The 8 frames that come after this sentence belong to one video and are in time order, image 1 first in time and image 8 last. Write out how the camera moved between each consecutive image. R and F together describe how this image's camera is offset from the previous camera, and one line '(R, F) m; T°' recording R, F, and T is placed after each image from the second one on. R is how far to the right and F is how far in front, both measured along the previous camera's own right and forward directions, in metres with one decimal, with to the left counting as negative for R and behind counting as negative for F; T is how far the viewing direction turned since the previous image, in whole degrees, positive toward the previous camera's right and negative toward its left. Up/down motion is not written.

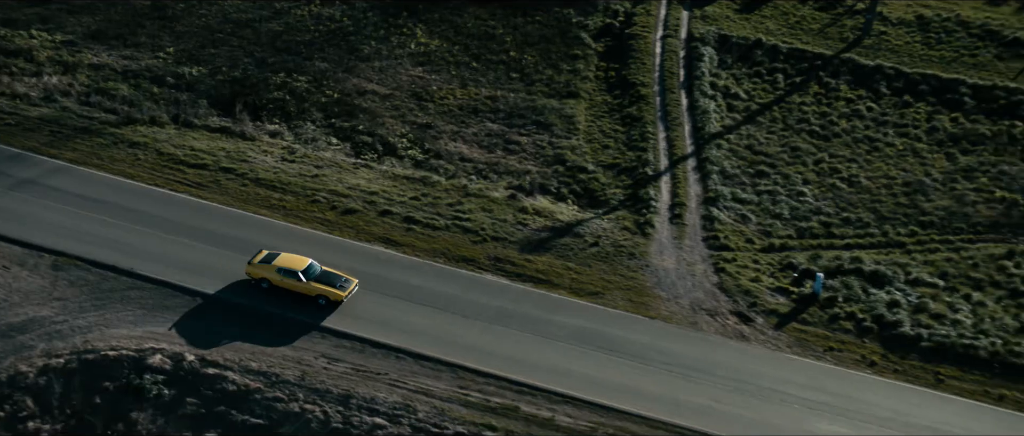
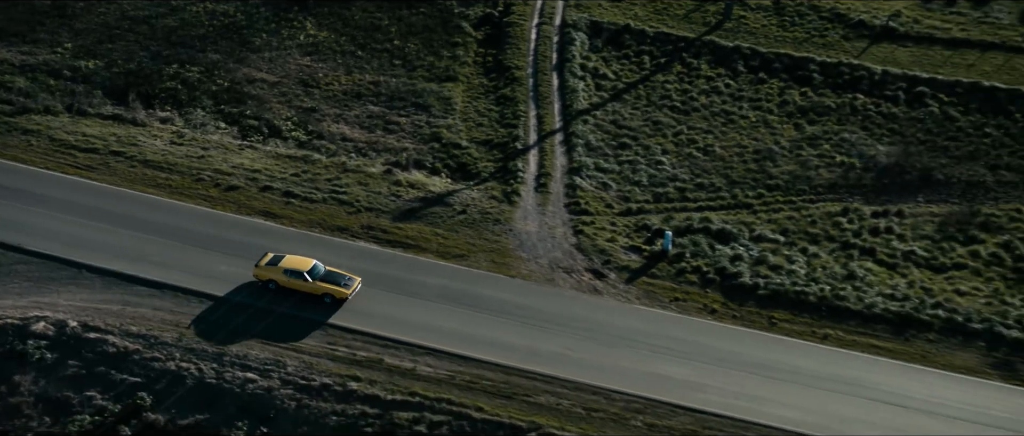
(+2.3, -1.8) m; +2°
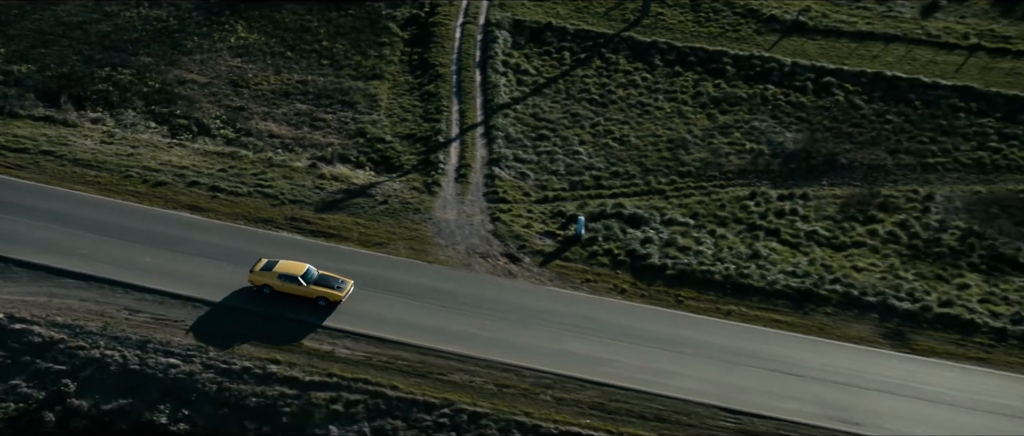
(+1.4, -1.0) m; +2°
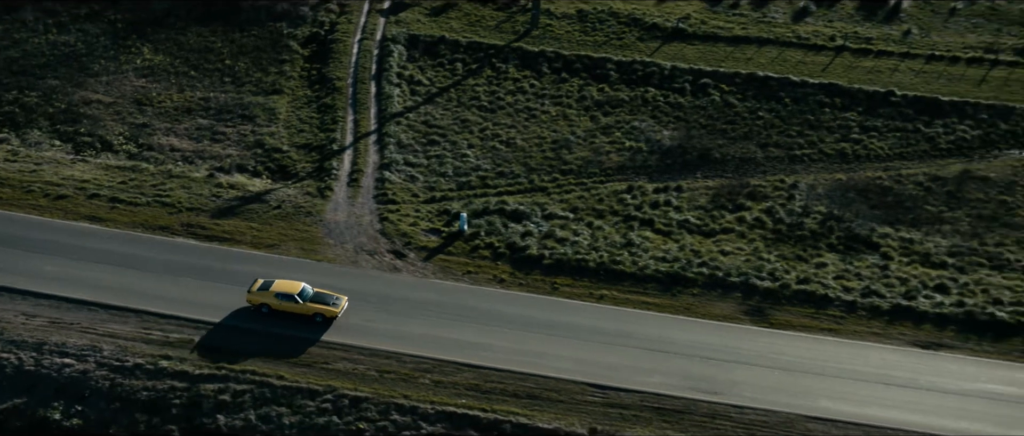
(+2.1, -1.5) m; +2°
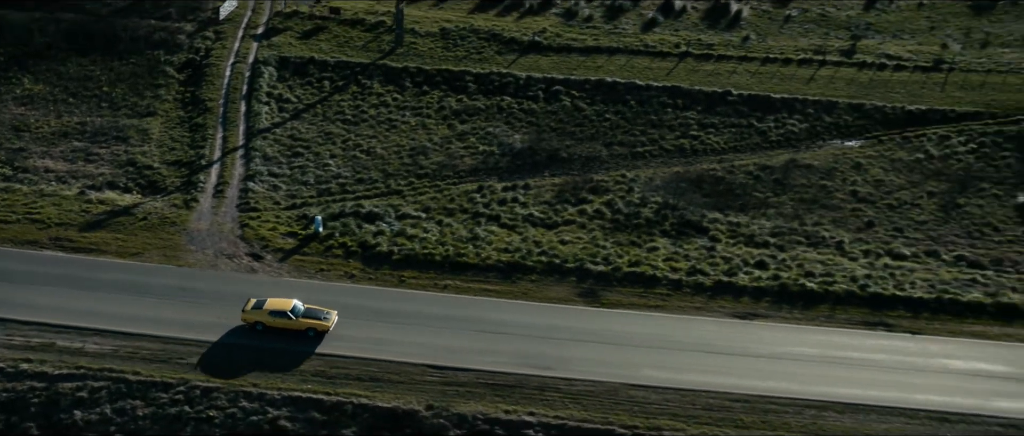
(+3.1, -1.9) m; +2°
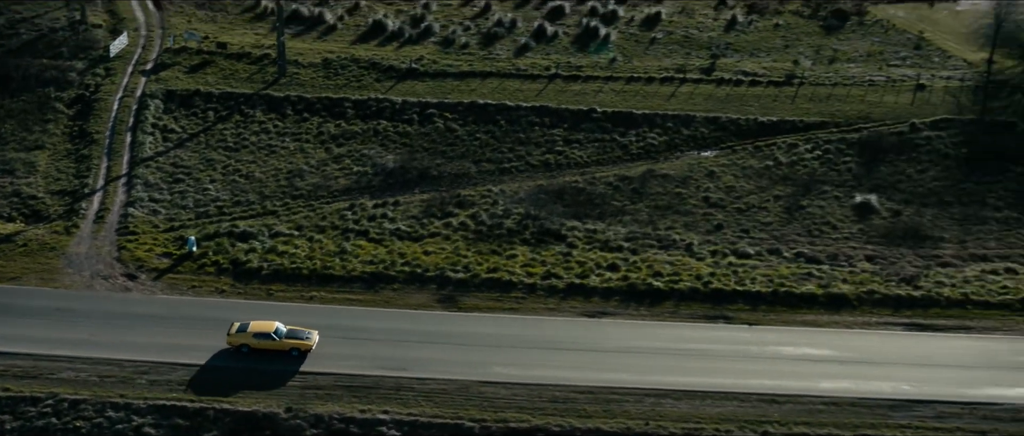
(+2.8, -1.5) m; +2°
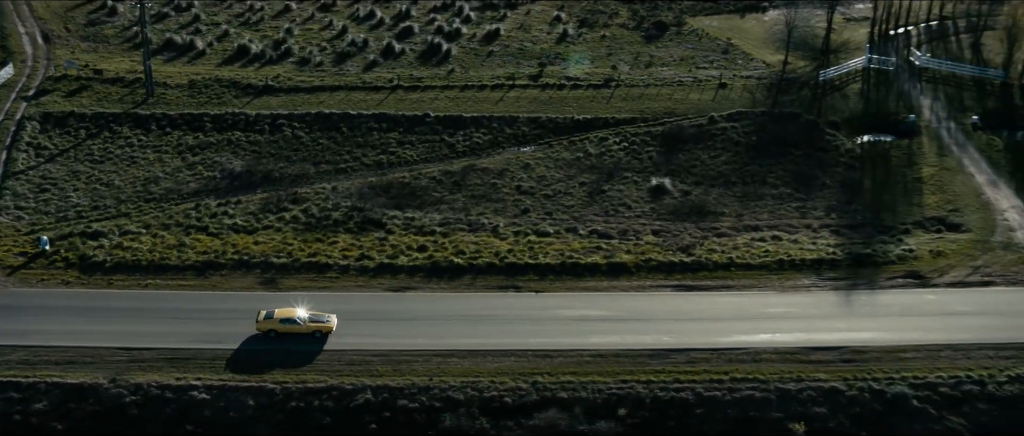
(+5.6, -3.2) m; +1°
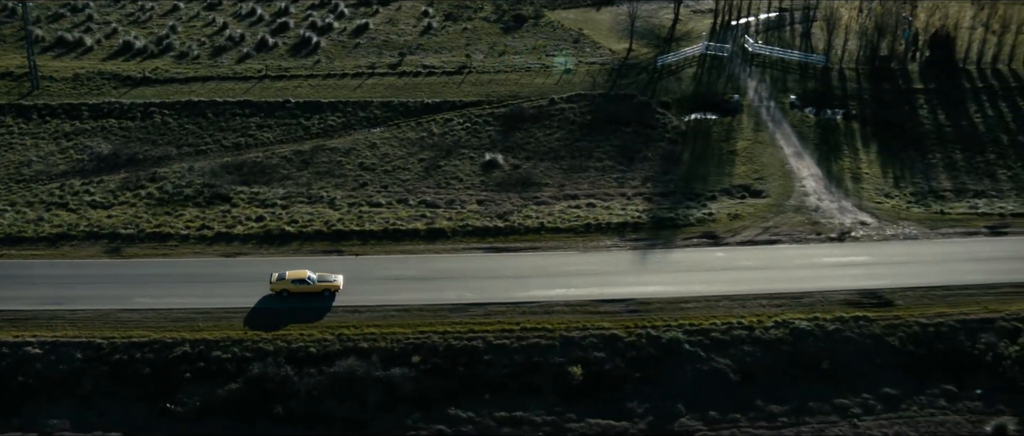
(+5.8, -2.1) m; 0°
